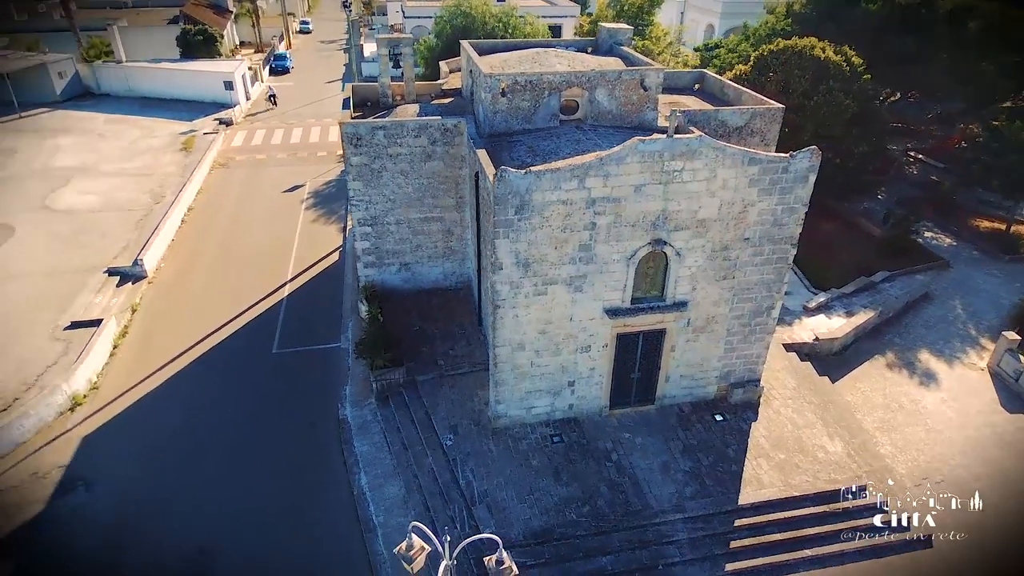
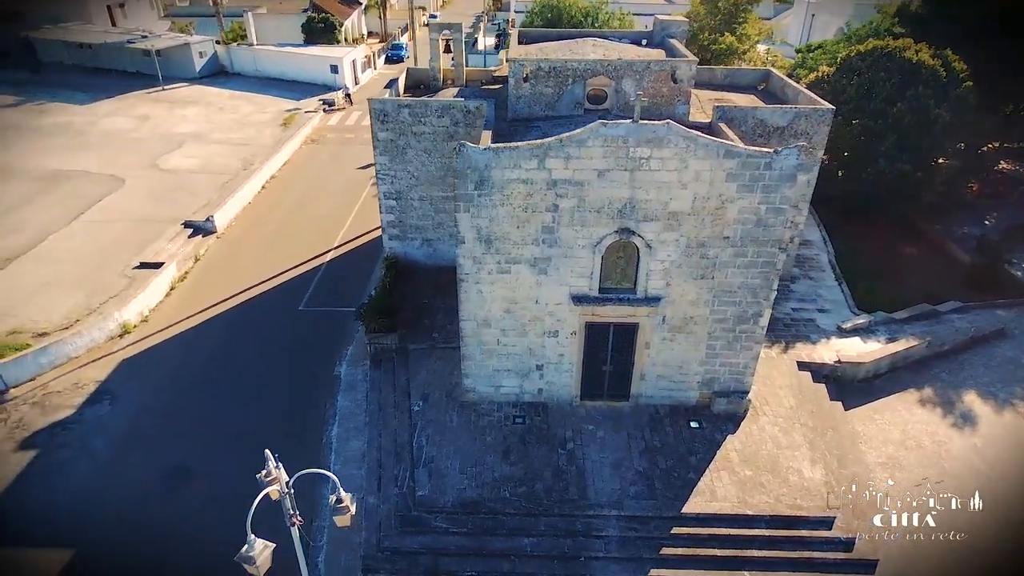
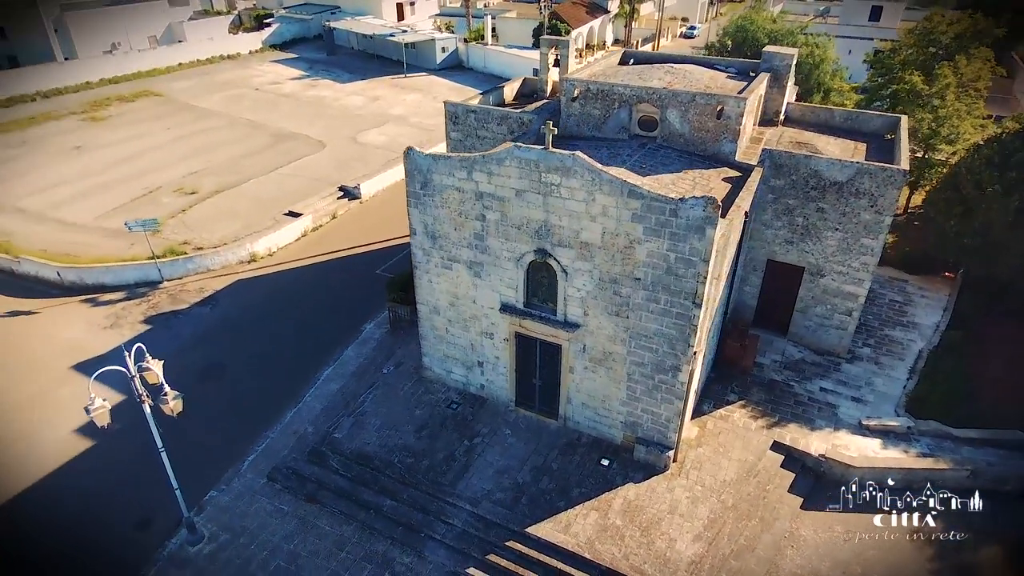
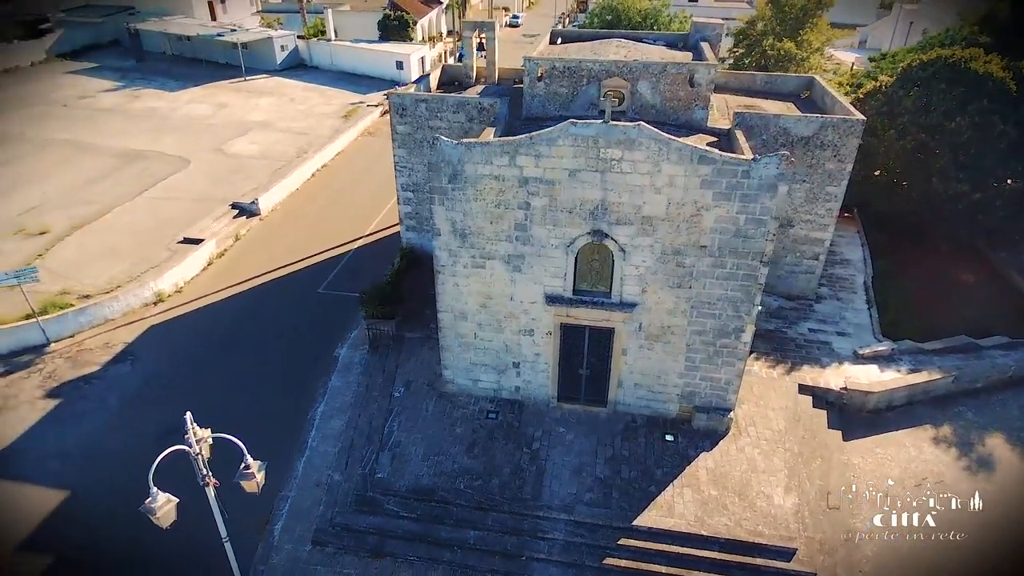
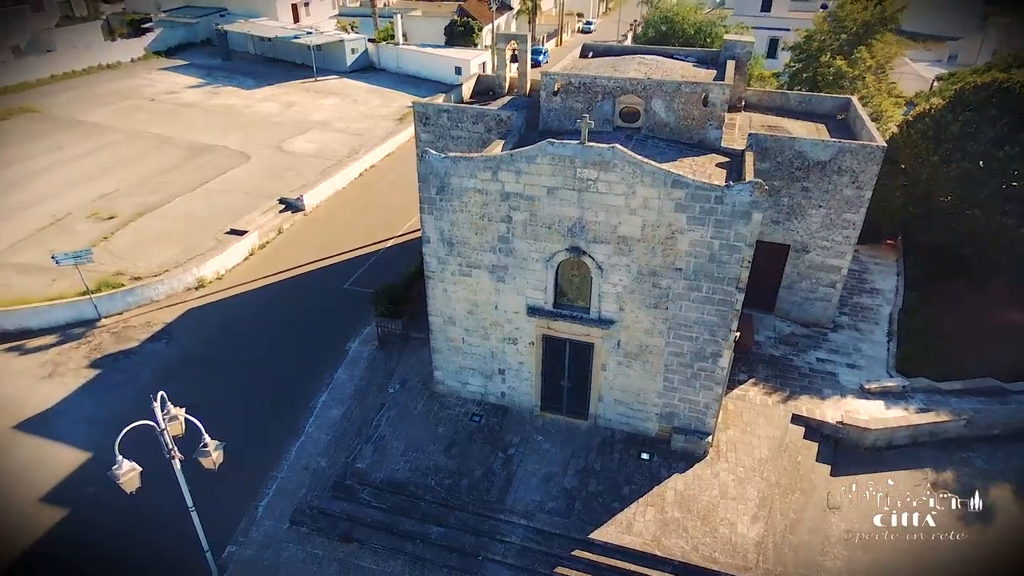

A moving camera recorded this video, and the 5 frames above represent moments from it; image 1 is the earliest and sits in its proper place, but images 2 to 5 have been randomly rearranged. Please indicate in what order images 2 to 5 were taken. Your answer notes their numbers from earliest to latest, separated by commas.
2, 4, 5, 3
